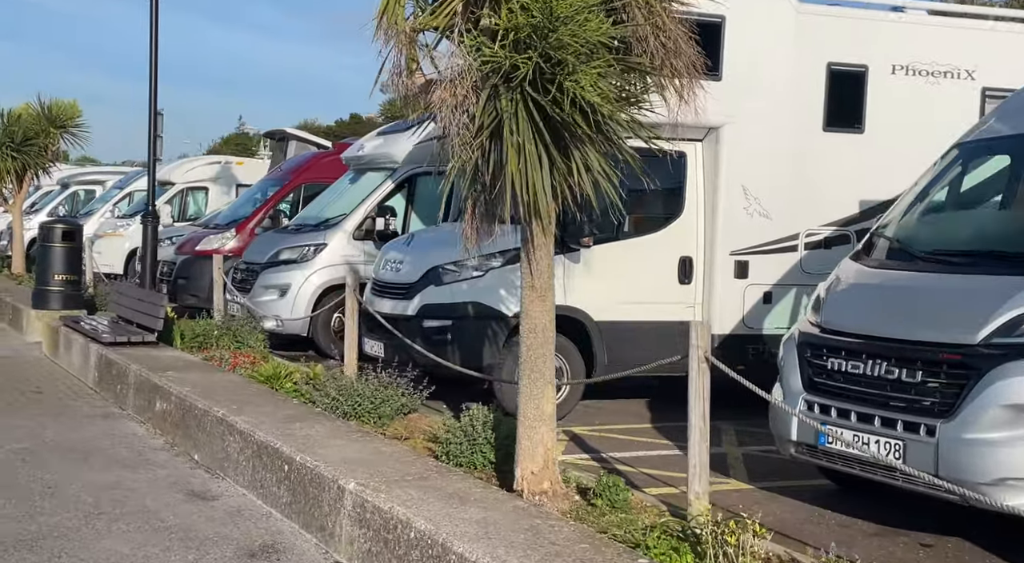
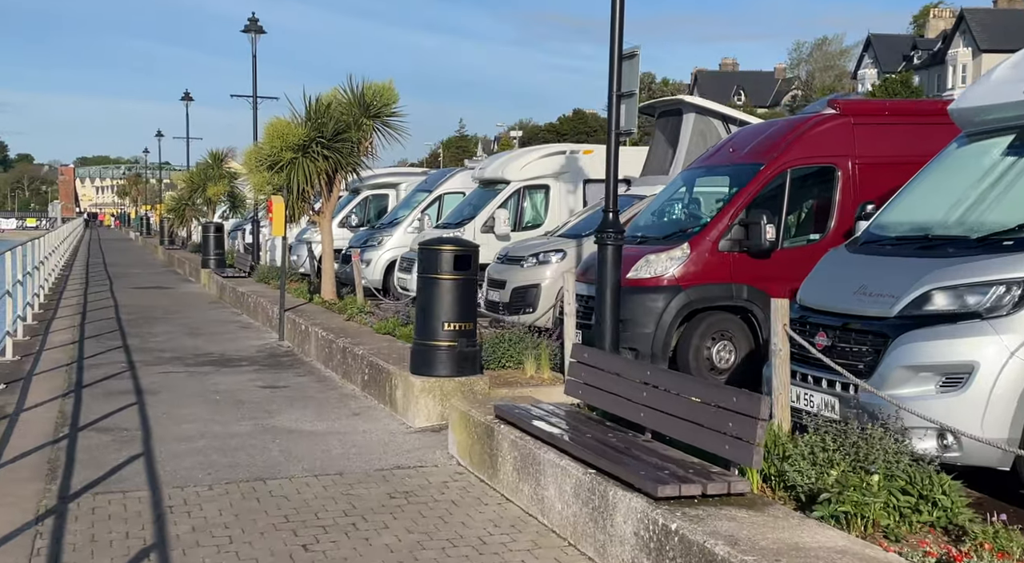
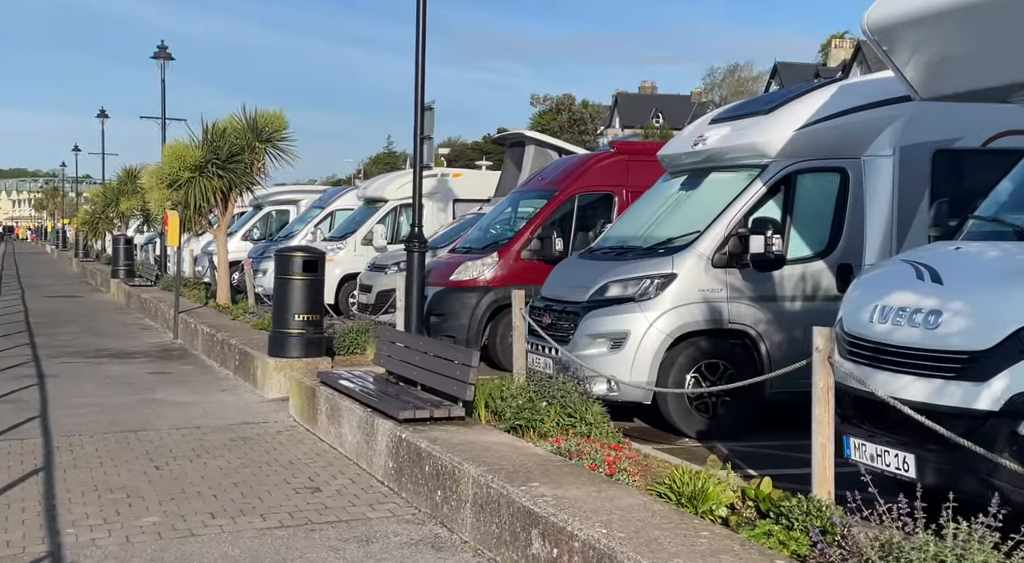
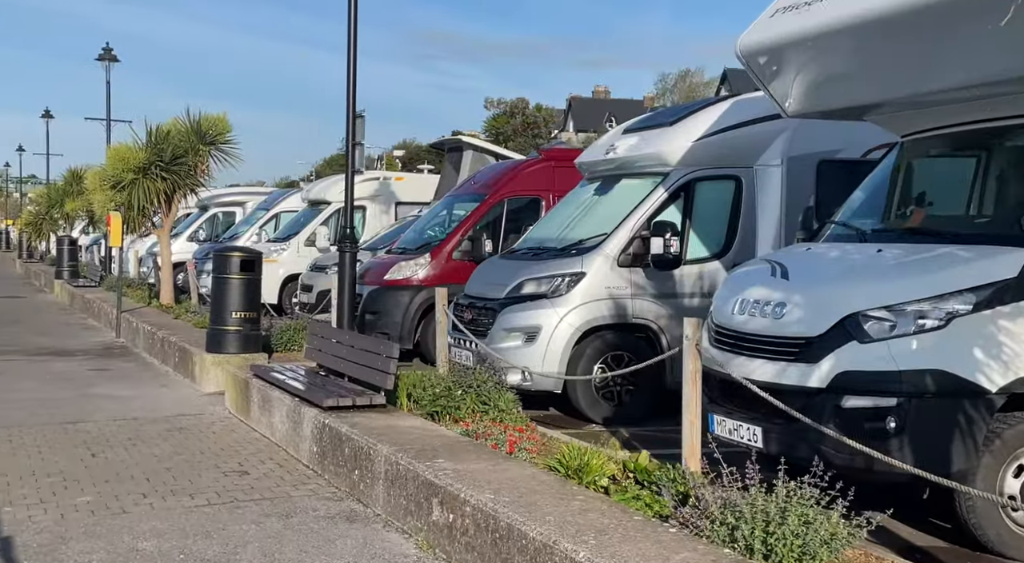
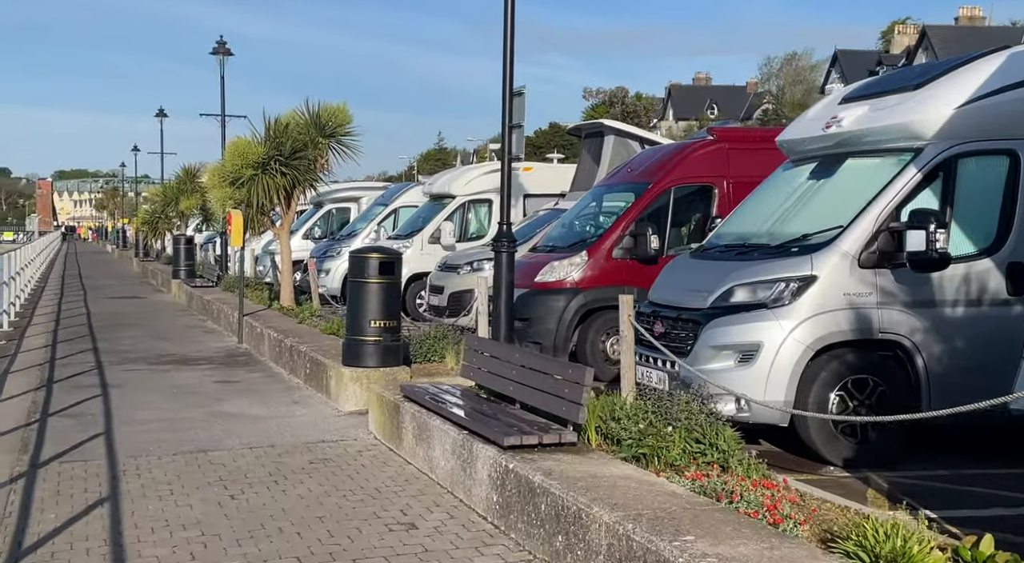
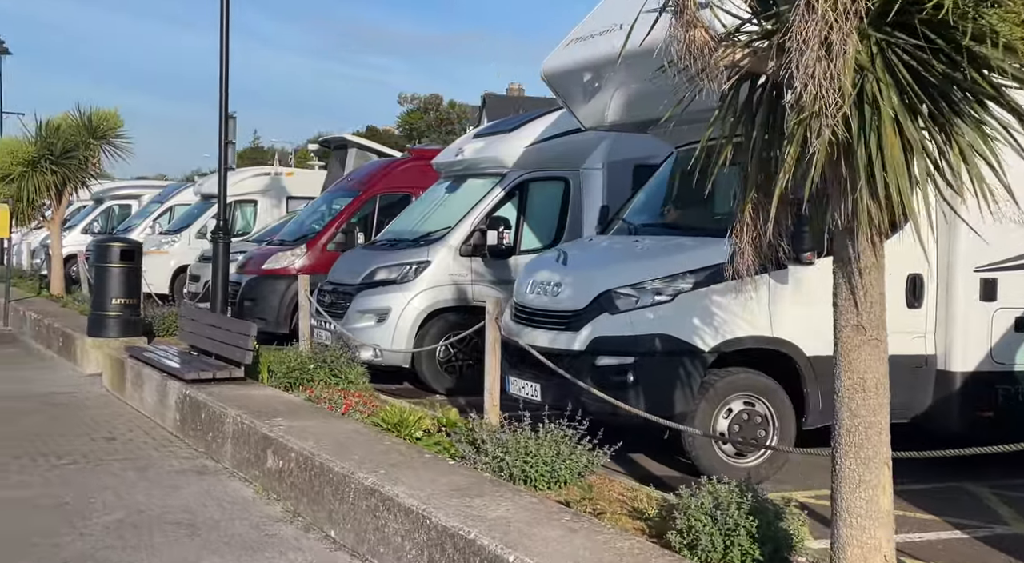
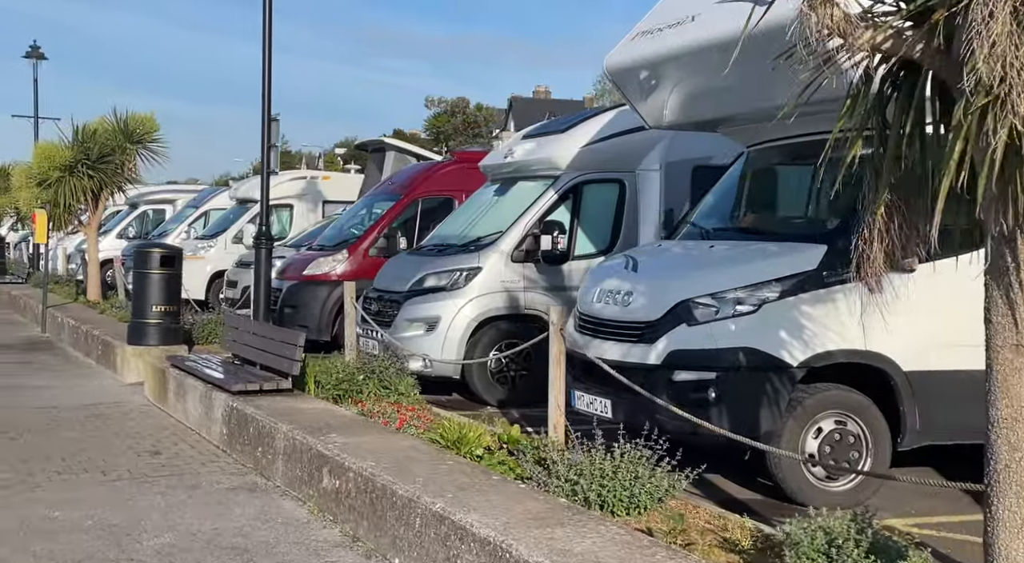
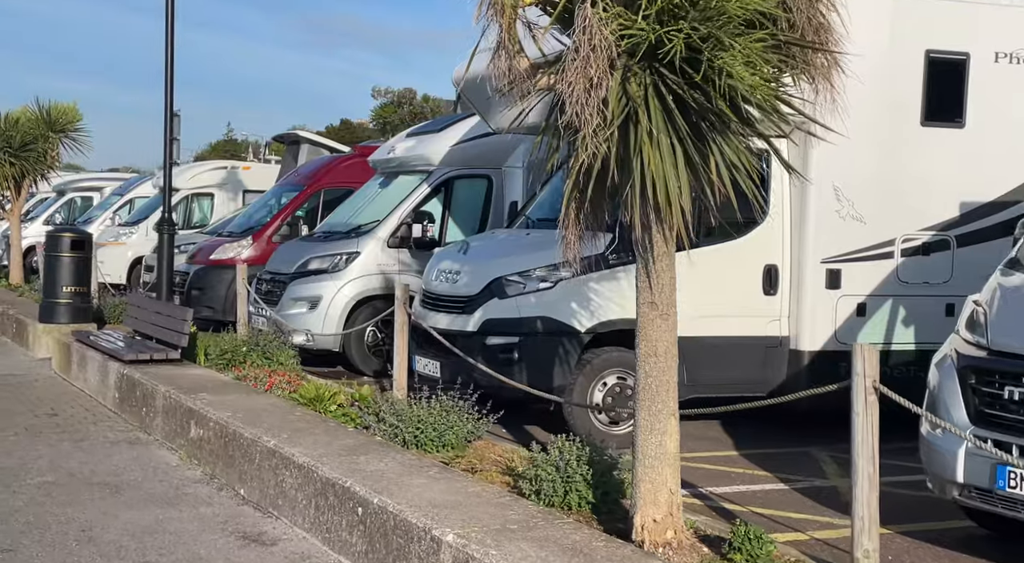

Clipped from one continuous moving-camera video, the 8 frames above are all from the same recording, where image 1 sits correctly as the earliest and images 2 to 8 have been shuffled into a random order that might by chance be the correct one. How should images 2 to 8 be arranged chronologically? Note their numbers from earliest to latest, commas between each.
8, 6, 7, 4, 3, 5, 2
